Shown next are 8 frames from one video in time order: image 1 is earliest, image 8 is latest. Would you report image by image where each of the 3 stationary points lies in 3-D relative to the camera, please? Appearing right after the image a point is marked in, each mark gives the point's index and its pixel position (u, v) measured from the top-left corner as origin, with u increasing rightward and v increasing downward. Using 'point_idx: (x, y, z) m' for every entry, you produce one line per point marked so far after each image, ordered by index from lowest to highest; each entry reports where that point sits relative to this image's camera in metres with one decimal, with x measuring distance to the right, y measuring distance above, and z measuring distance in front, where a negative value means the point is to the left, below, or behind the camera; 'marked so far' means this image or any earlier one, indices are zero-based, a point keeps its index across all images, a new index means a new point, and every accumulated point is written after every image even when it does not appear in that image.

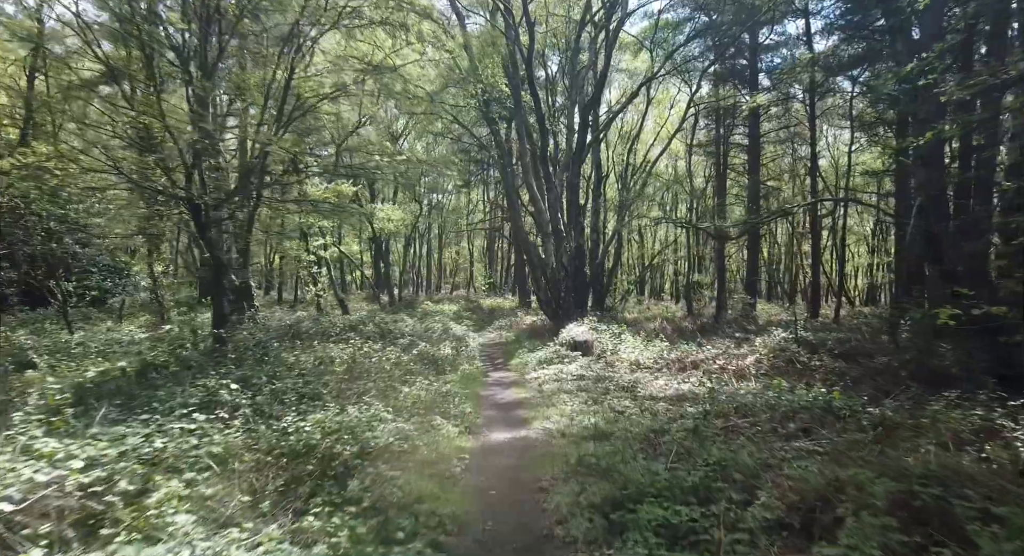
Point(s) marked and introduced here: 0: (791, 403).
0: (+3.3, -1.5, +6.5) m
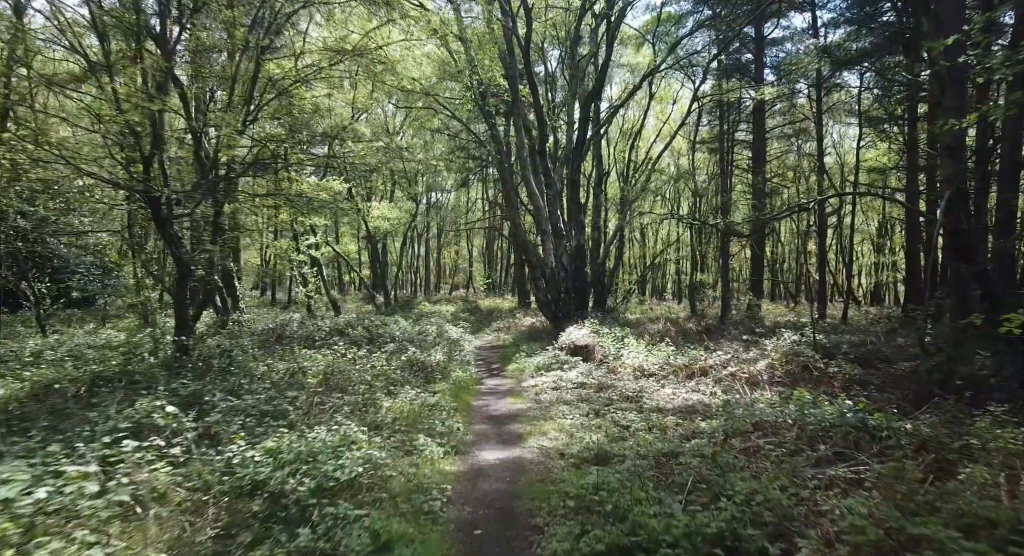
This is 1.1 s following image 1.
0: (+3.2, -1.5, +5.8) m
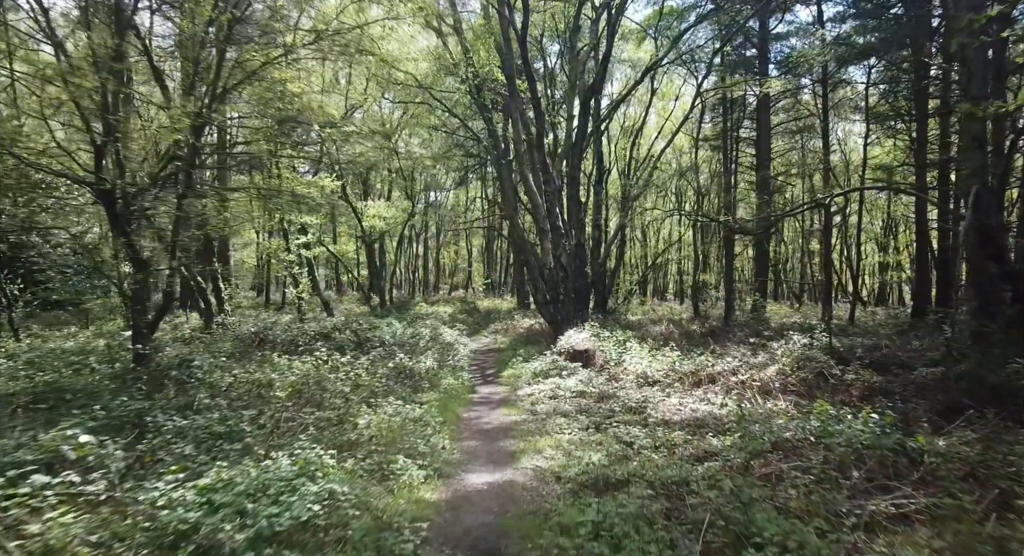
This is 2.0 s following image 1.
0: (+3.1, -1.5, +5.1) m
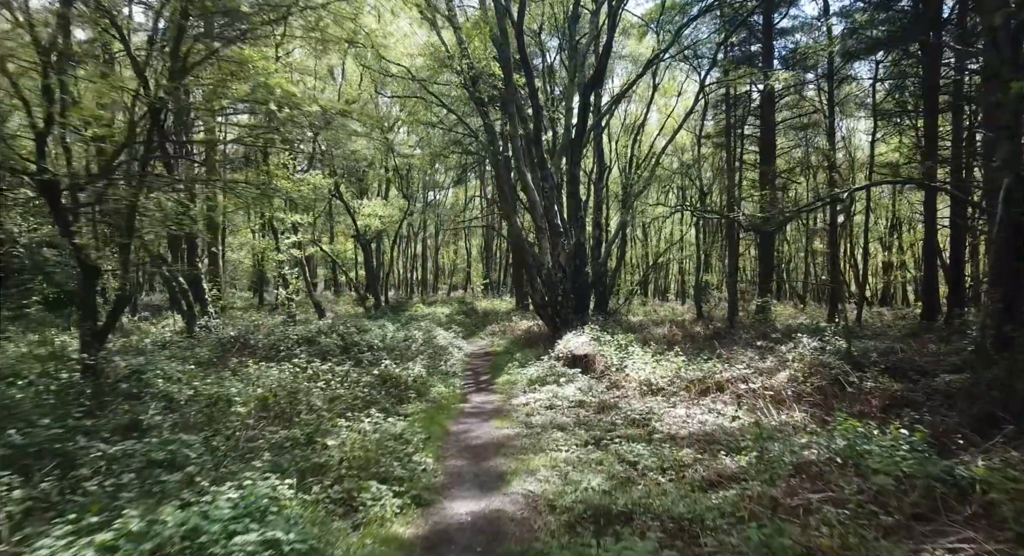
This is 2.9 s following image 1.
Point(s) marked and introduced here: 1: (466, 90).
0: (+3.0, -1.5, +4.5) m
1: (-1.6, +6.6, +19.5) m
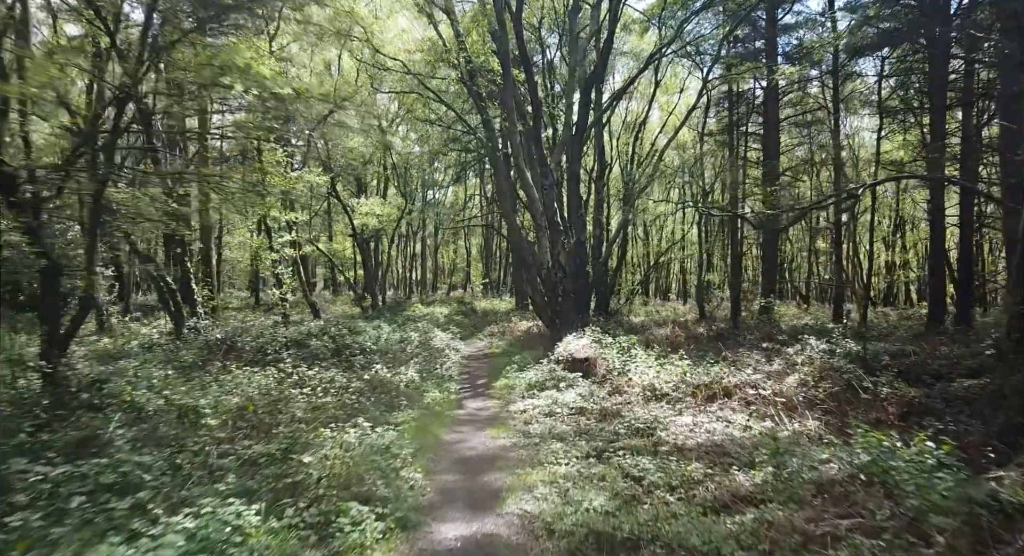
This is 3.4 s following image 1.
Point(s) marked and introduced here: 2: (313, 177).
0: (+2.9, -1.5, +4.1) m
1: (-1.6, +6.6, +19.1) m
2: (-7.2, +3.6, +19.9) m
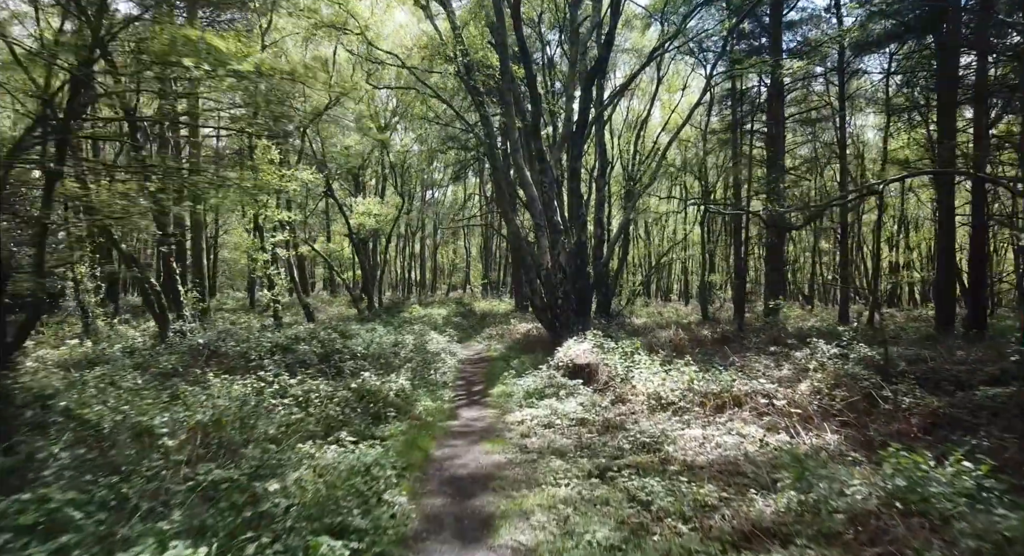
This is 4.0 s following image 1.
0: (+2.9, -1.5, +3.6) m
1: (-1.7, +6.6, +18.6) m
2: (-7.2, +3.6, +19.4) m
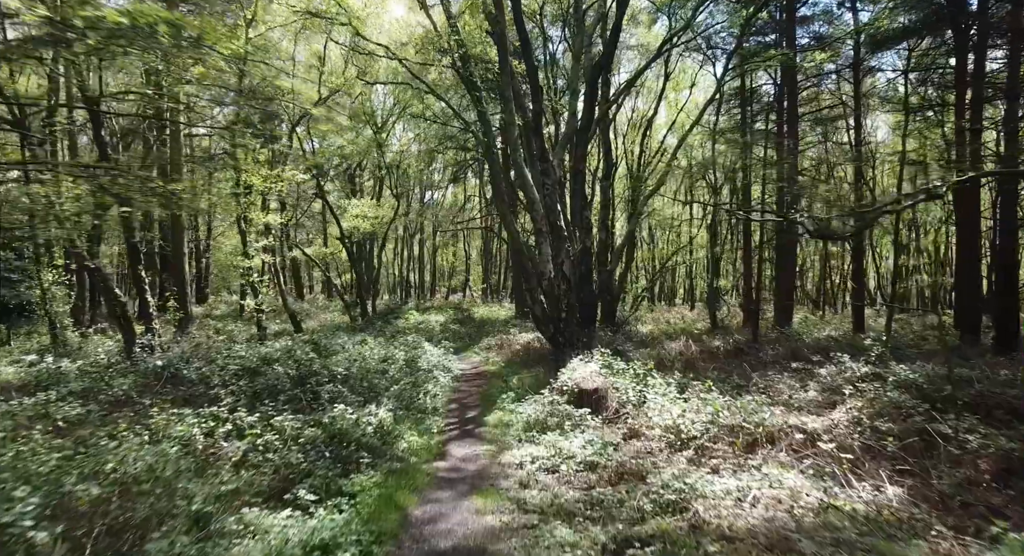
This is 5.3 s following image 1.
0: (+2.9, -1.7, +2.5) m
1: (-1.7, +6.3, +17.5) m
2: (-7.2, +3.3, +18.4) m
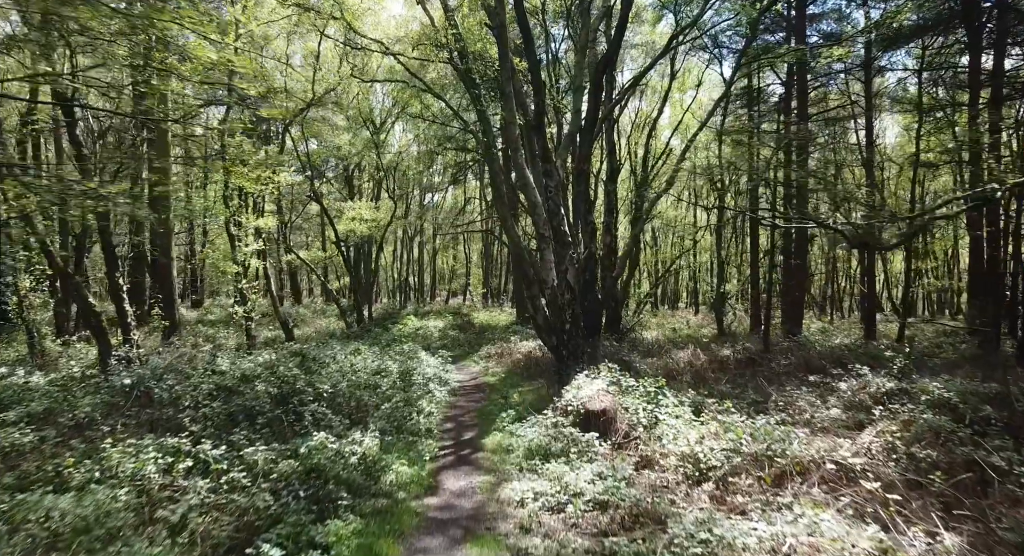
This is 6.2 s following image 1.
0: (+2.8, -1.9, +1.8) m
1: (-1.6, +6.1, +16.9) m
2: (-7.2, +3.2, +17.7) m
